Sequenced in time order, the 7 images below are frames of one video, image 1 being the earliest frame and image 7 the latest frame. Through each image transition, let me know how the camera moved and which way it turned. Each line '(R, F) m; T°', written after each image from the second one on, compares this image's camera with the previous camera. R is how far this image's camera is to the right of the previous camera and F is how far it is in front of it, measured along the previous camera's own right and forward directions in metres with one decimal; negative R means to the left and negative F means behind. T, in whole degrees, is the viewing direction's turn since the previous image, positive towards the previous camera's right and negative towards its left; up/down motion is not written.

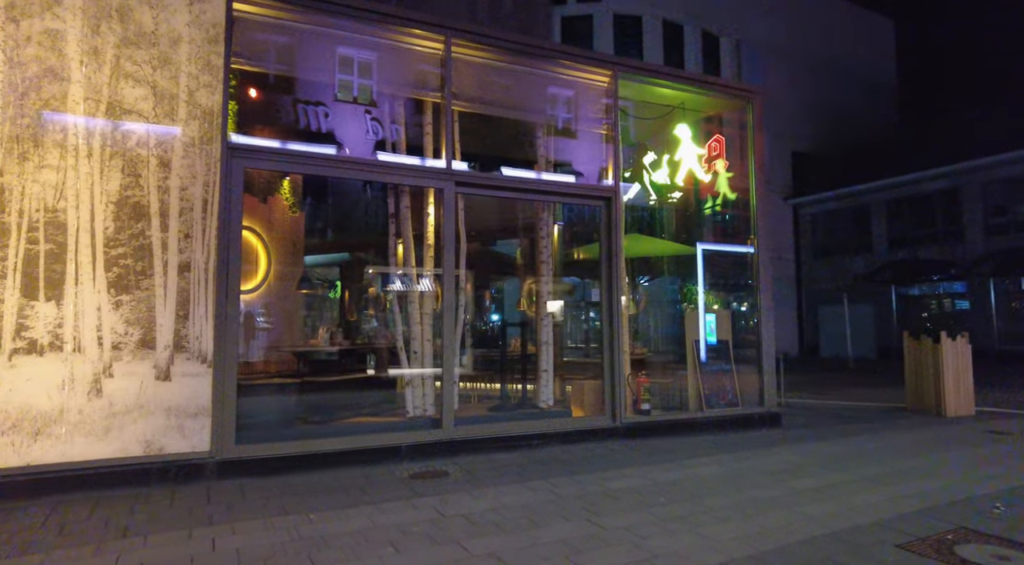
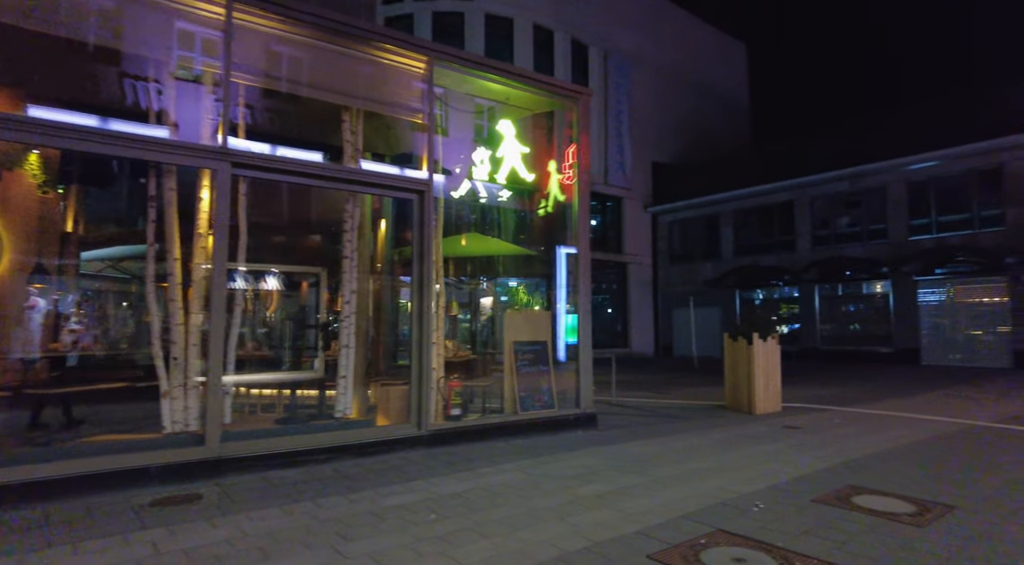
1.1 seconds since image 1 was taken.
(+1.0, +0.4) m; +11°
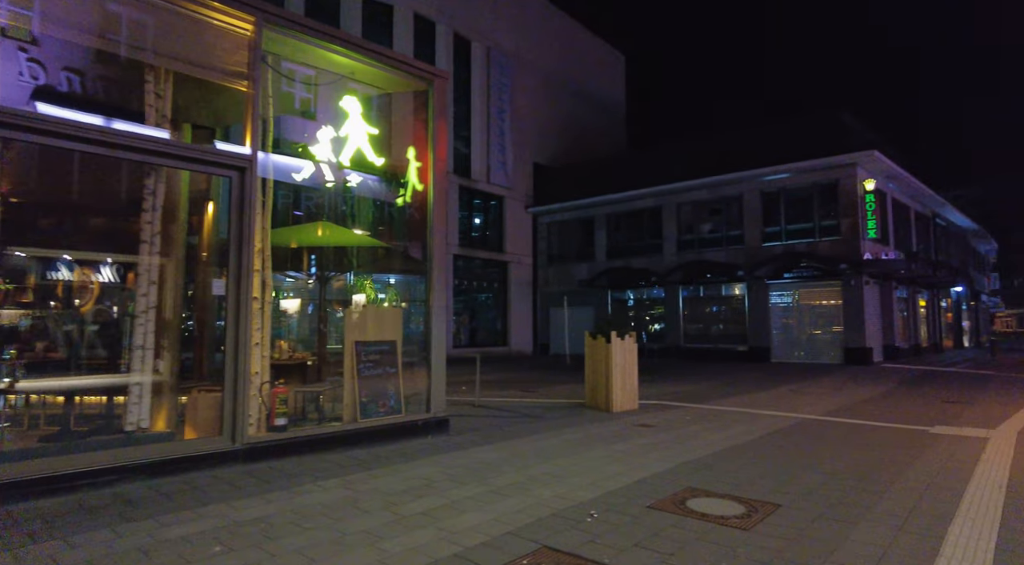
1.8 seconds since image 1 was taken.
(+0.5, +0.5) m; +11°
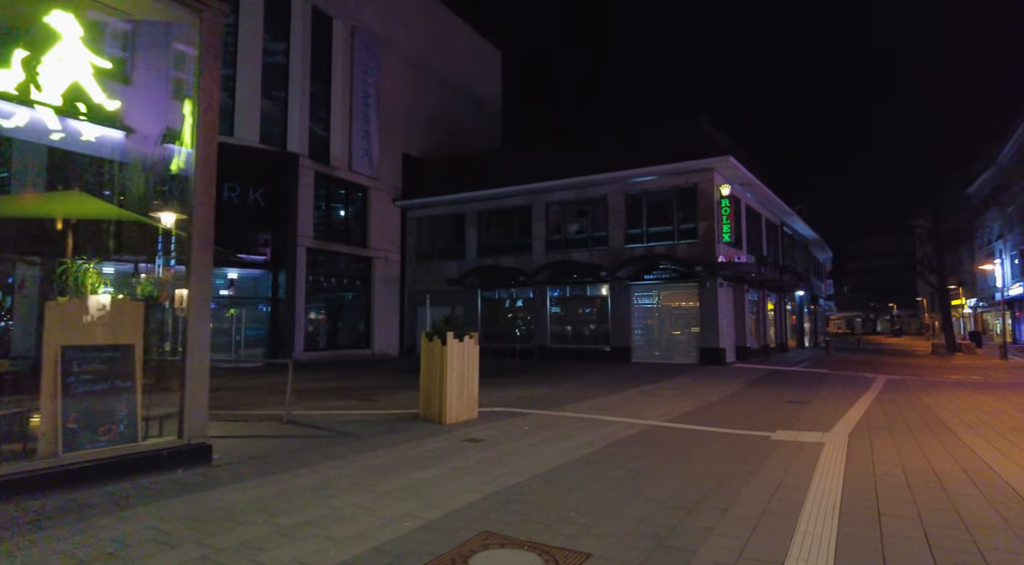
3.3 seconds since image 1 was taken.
(+1.0, +1.3) m; +11°
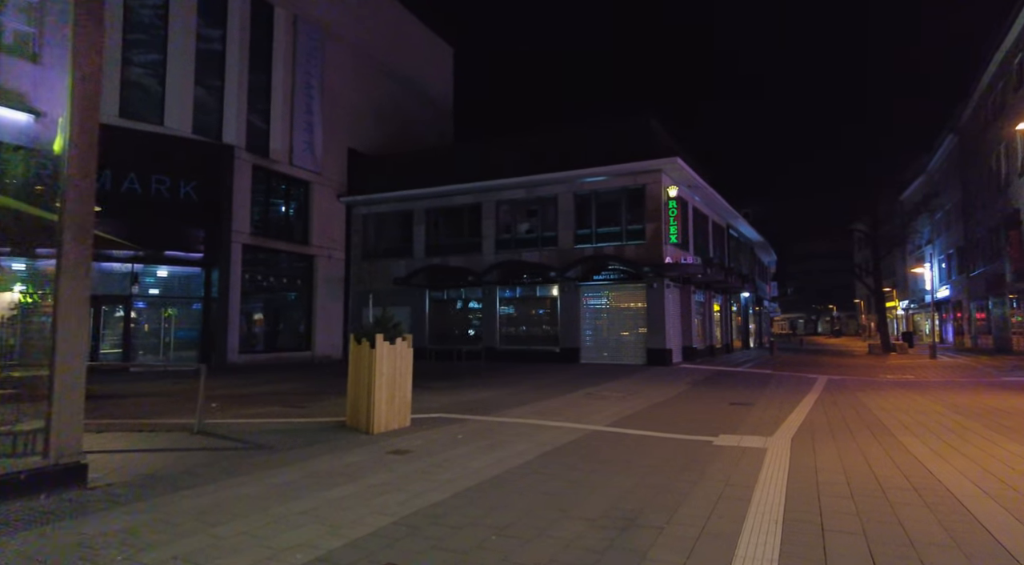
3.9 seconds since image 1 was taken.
(+0.3, +0.5) m; +4°
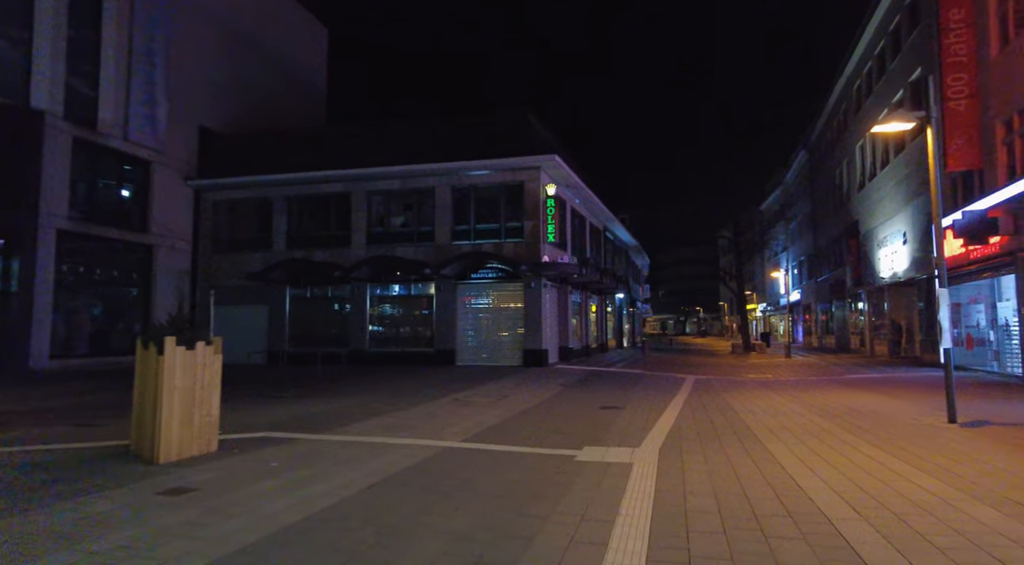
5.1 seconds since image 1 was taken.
(+0.6, +1.2) m; +11°
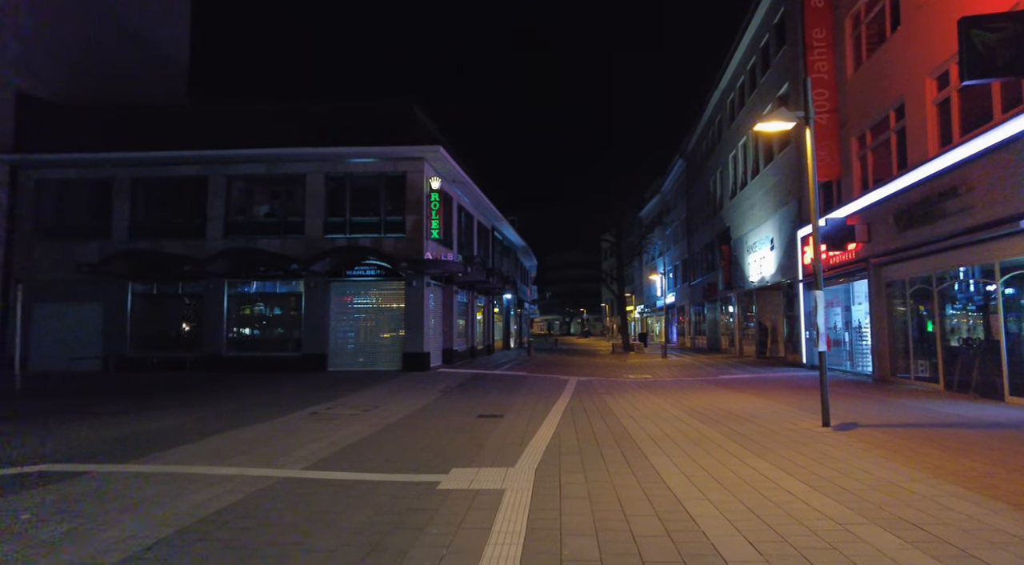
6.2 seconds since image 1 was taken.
(+0.4, +1.1) m; +10°
